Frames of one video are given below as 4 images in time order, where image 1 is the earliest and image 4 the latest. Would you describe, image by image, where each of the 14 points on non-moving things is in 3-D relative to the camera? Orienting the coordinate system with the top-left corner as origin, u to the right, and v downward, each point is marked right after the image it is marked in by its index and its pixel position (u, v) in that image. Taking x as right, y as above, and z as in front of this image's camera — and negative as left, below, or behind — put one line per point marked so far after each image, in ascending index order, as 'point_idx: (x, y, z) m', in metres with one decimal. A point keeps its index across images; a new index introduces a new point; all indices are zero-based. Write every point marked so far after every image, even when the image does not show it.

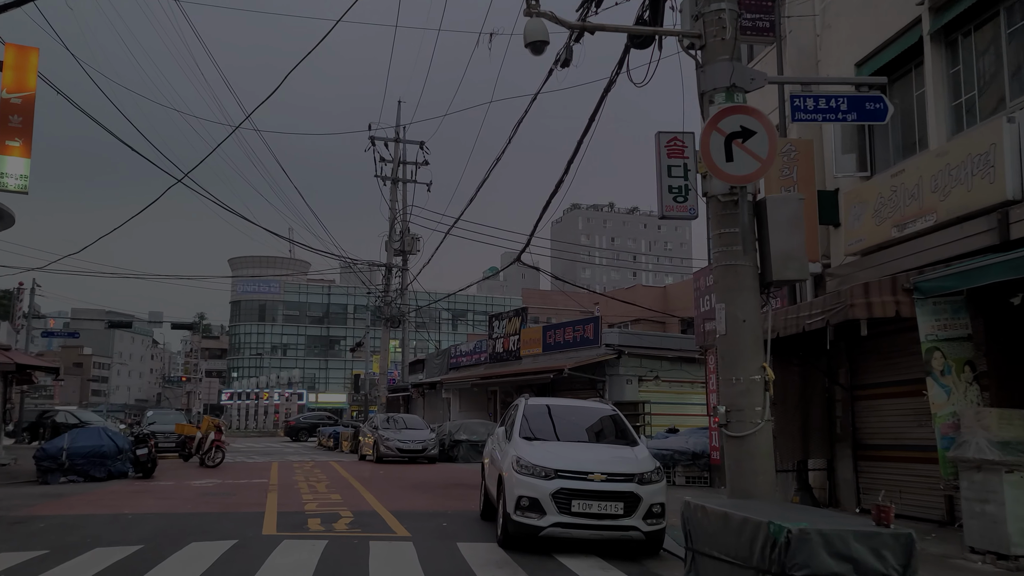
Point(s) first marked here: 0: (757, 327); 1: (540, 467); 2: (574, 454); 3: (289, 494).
0: (+1.9, -0.3, +6.2) m
1: (+0.3, -1.8, +8.4) m
2: (+0.7, -1.8, +8.8) m
3: (-3.8, -3.5, +14.1) m
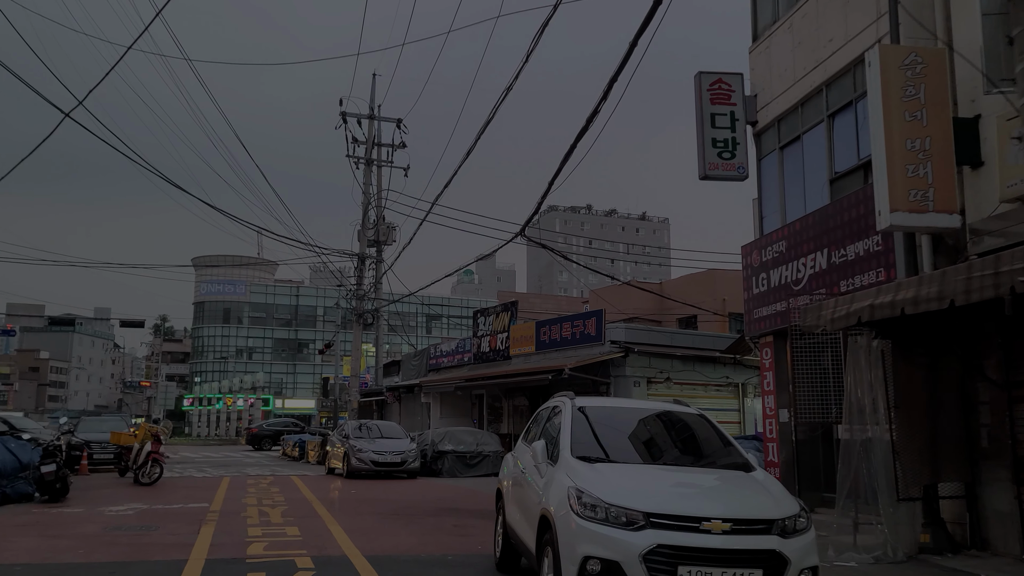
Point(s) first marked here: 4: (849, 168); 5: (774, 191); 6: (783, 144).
0: (+2.3, +0.2, +3.1) m
1: (+0.7, -1.4, +5.2) m
2: (+1.0, -1.3, +5.5) m
3: (-3.7, -3.1, +10.7) m
4: (+4.6, +1.6, +11.2) m
5: (+4.2, +1.6, +13.2) m
6: (+4.3, +2.3, +13.0) m
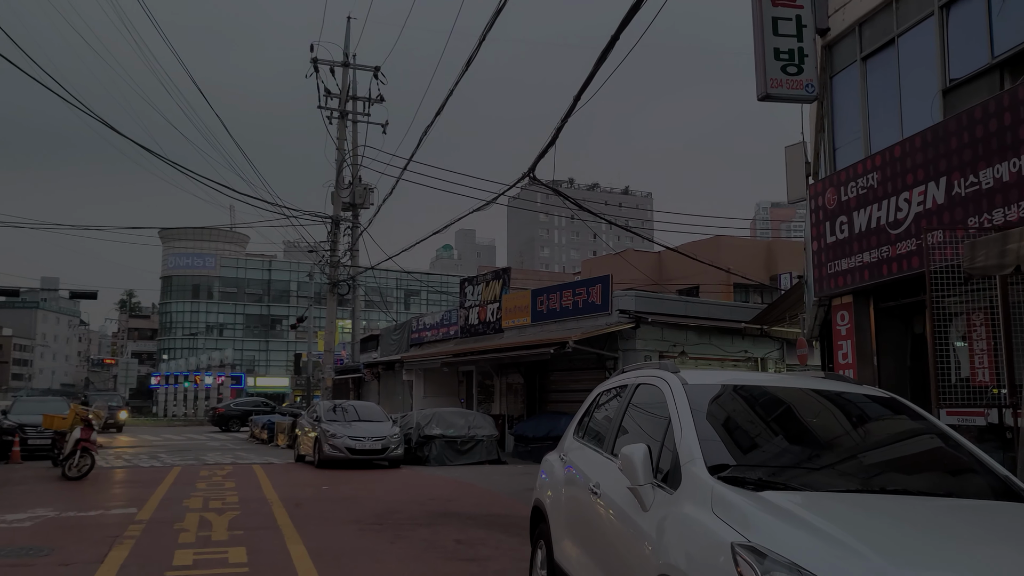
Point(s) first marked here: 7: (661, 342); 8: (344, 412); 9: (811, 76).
0: (+2.7, +0.6, +0.4) m
1: (+1.0, -0.9, +2.5) m
2: (+1.4, -0.8, +2.9) m
3: (-3.4, -2.5, +7.9) m
4: (+4.8, +2.2, +8.5) m
5: (+4.4, +2.2, +10.6) m
6: (+4.4, +2.9, +10.3) m
7: (+3.5, -1.3, +19.5) m
8: (-3.7, -2.7, +18.0) m
9: (+3.8, +2.7, +10.5) m
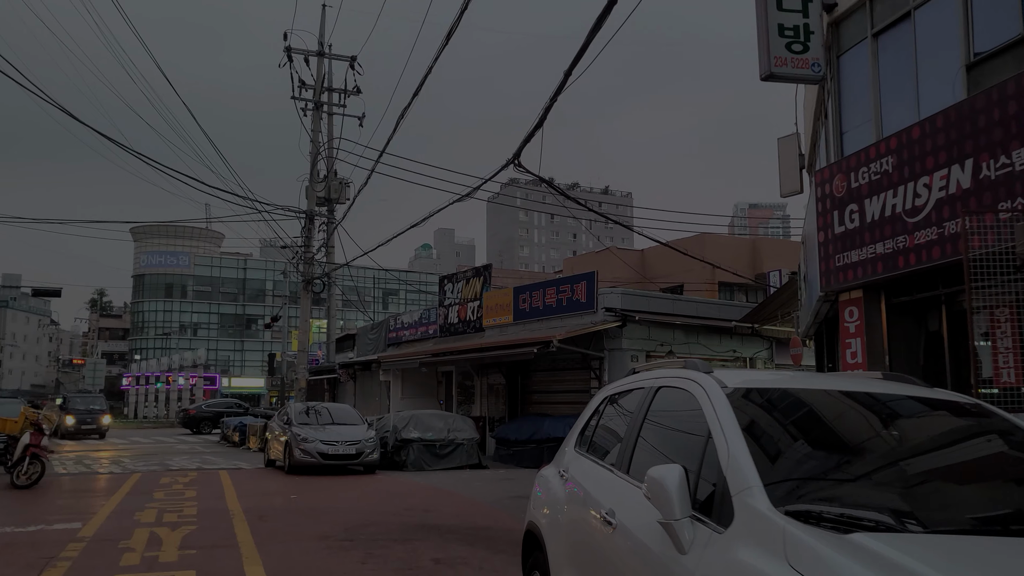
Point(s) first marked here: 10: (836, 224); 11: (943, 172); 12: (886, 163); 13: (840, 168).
0: (+2.8, +0.6, -0.4) m
1: (+1.0, -0.8, +1.7) m
2: (+1.4, -0.8, +2.1) m
3: (-3.6, -2.4, +7.0) m
4: (+4.6, +2.3, +7.8) m
5: (+4.2, +2.3, +9.8) m
6: (+4.3, +3.0, +9.6) m
7: (+3.1, -1.2, +18.8) m
8: (-4.1, -2.6, +17.1) m
9: (+3.6, +2.8, +9.8) m
10: (+3.8, +0.8, +9.8) m
11: (+4.2, +1.1, +8.1) m
12: (+4.1, +1.3, +9.0) m
13: (+3.9, +1.4, +9.8) m
